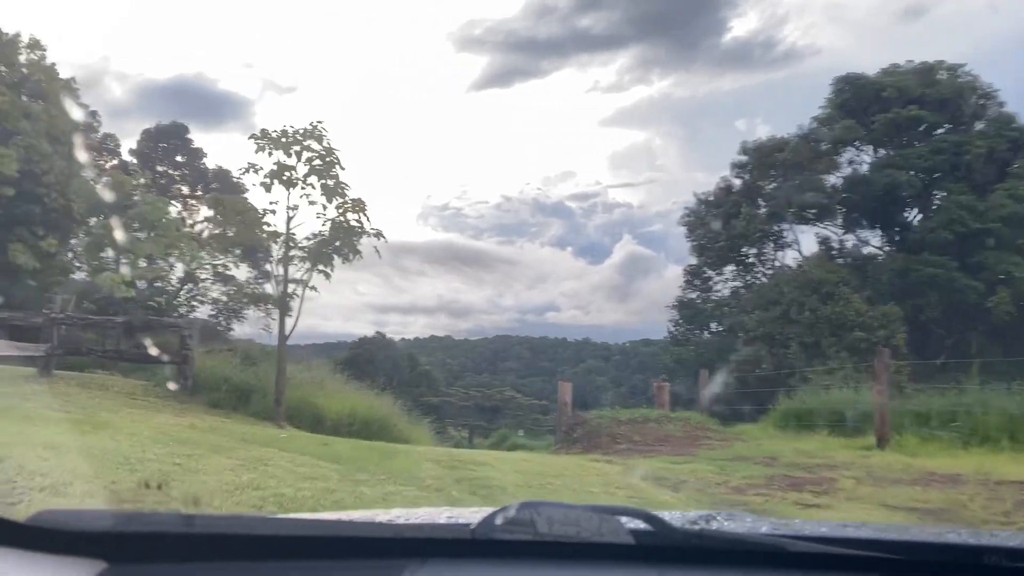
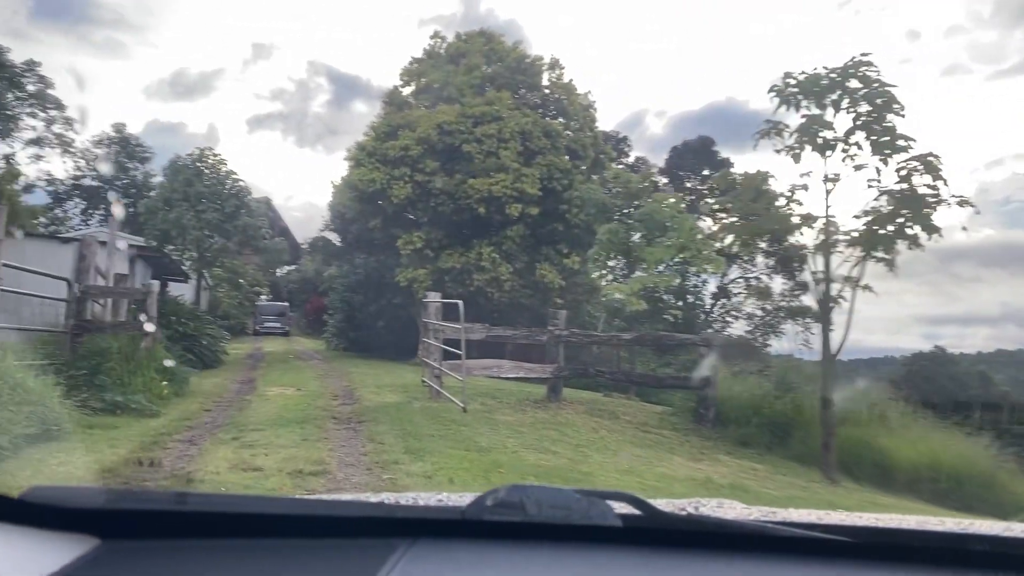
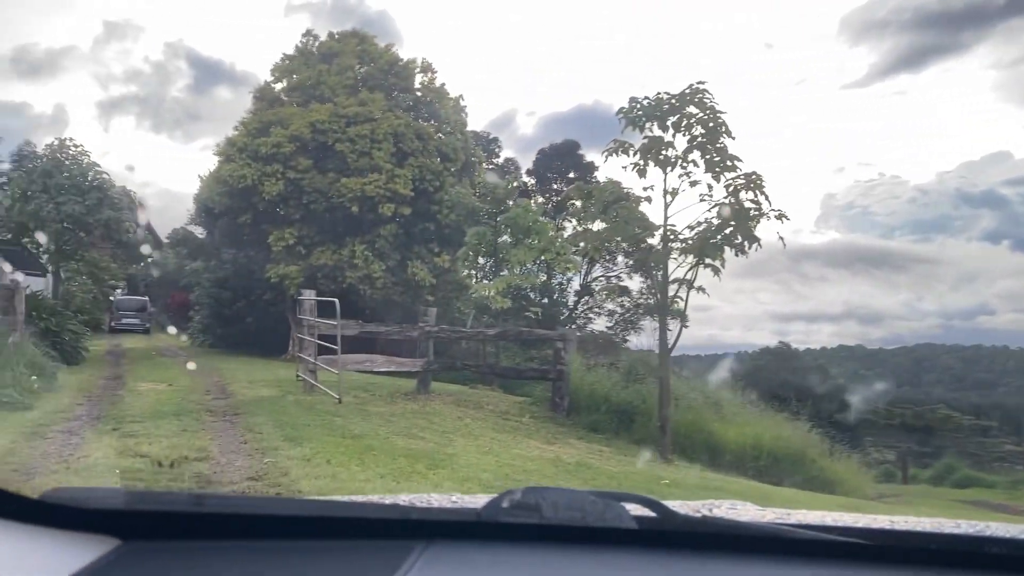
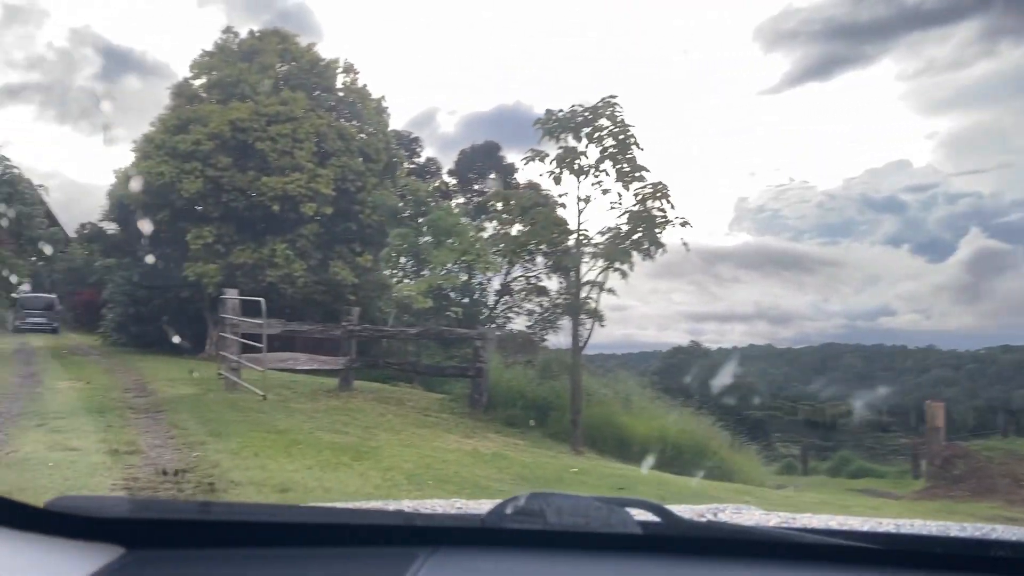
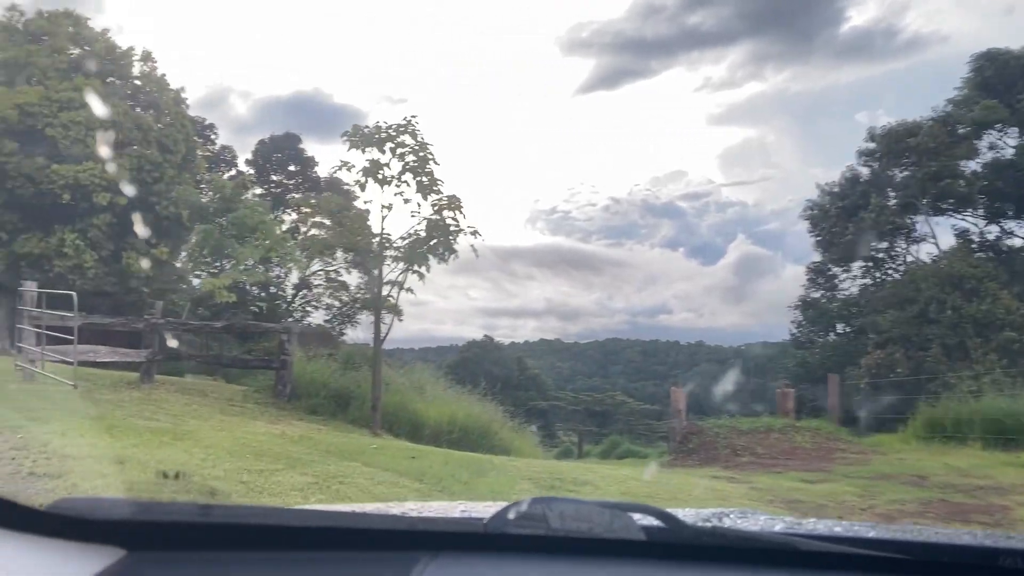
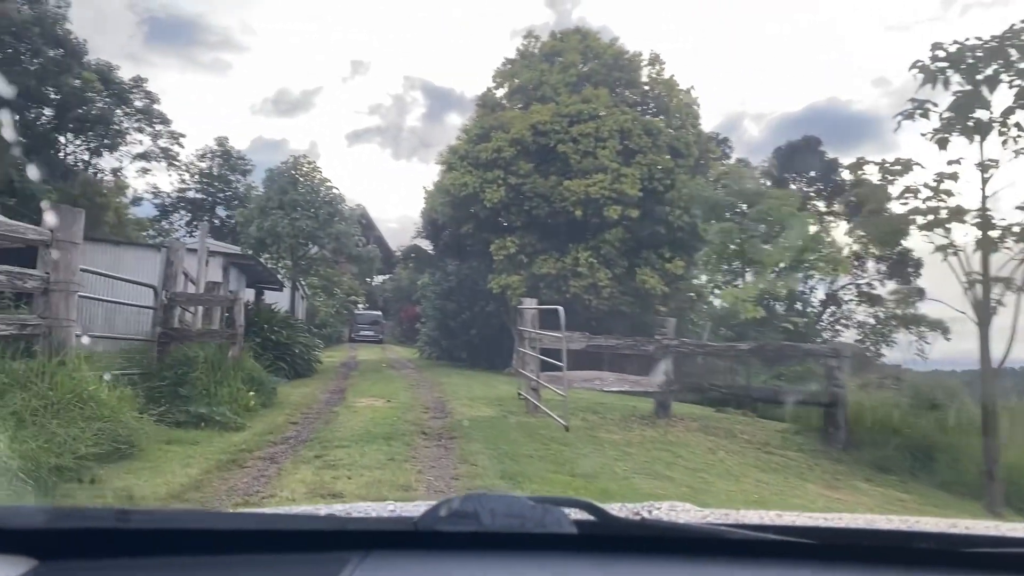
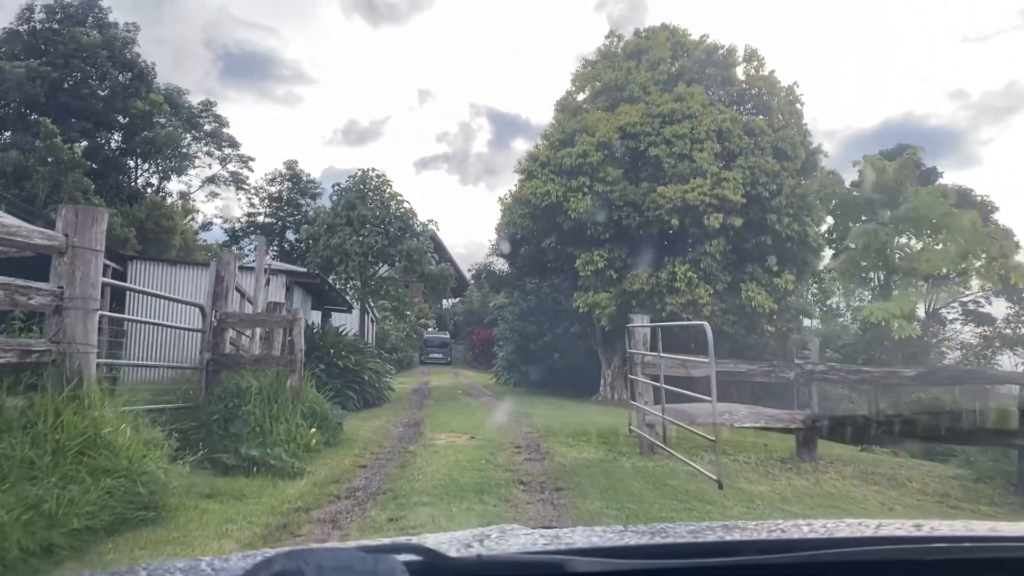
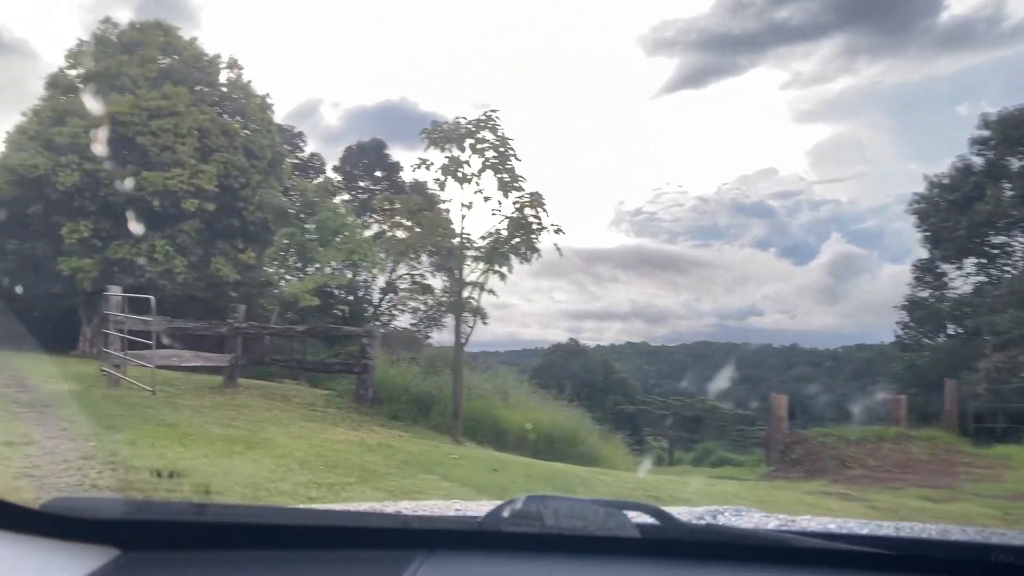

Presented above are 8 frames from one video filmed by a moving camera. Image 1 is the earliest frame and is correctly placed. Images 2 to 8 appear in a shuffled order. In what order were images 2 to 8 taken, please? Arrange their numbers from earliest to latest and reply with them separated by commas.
5, 8, 4, 3, 2, 6, 7
